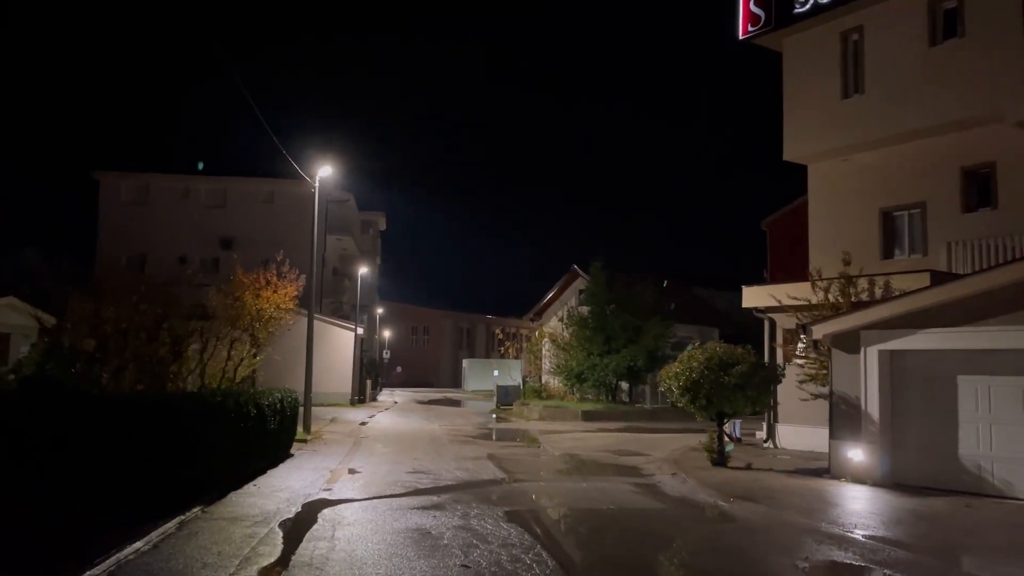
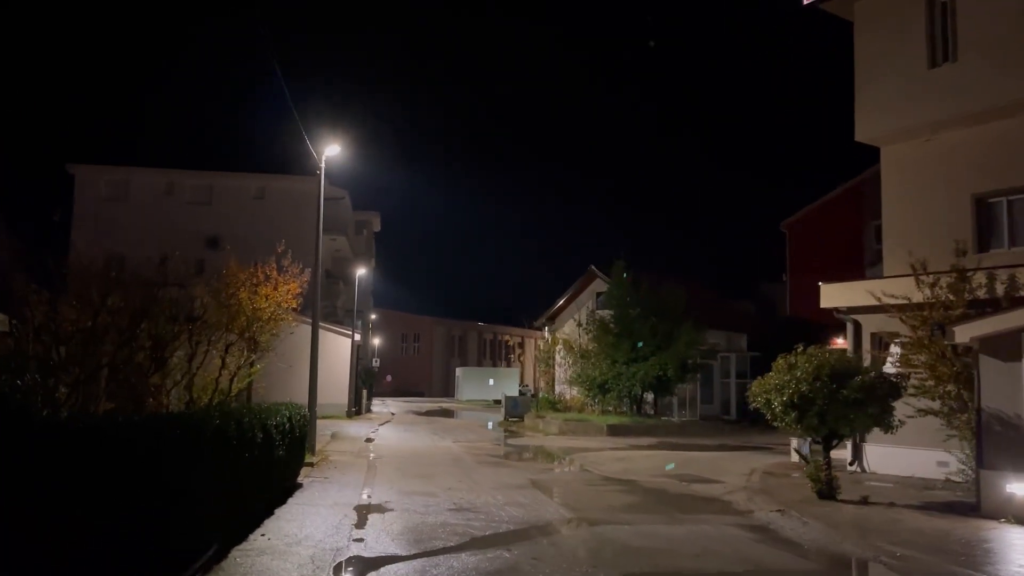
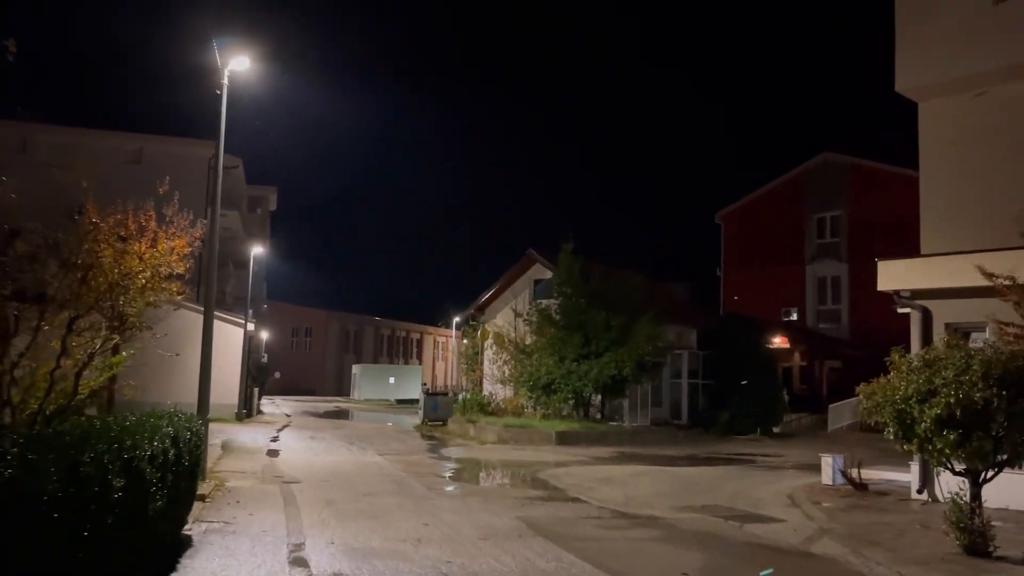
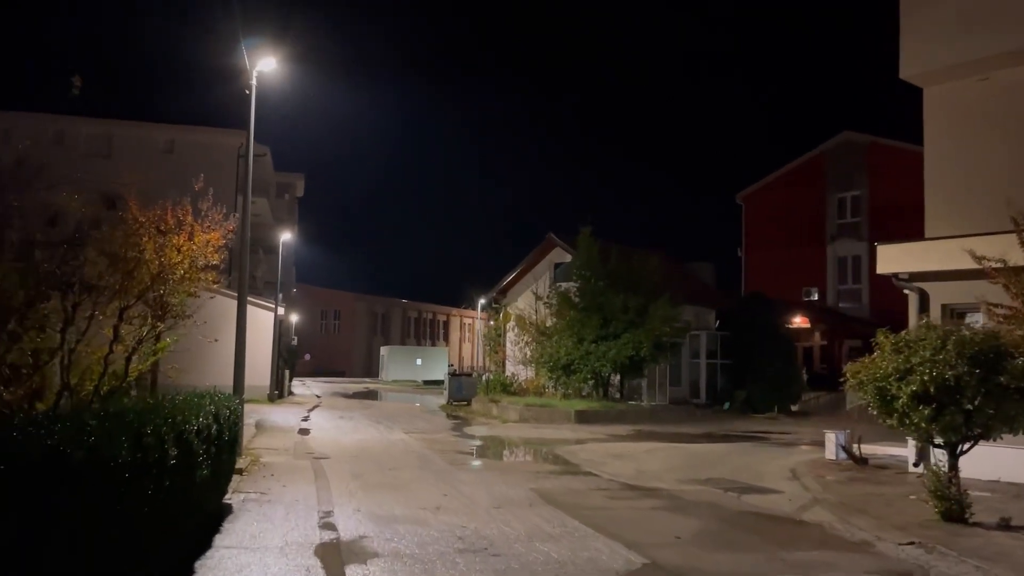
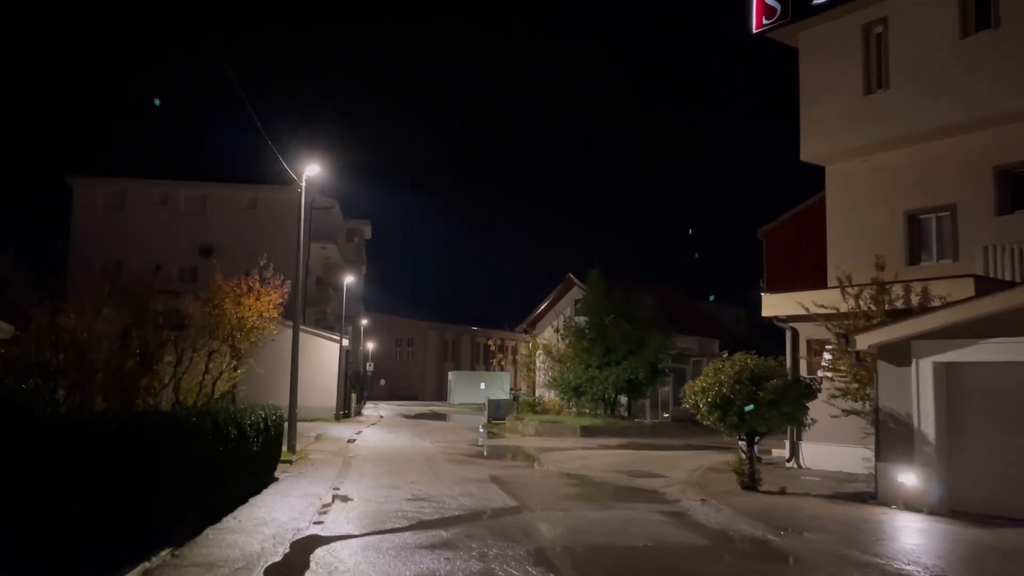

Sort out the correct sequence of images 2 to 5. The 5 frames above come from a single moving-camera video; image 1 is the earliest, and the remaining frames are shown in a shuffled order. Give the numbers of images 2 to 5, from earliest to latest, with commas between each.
5, 2, 4, 3
